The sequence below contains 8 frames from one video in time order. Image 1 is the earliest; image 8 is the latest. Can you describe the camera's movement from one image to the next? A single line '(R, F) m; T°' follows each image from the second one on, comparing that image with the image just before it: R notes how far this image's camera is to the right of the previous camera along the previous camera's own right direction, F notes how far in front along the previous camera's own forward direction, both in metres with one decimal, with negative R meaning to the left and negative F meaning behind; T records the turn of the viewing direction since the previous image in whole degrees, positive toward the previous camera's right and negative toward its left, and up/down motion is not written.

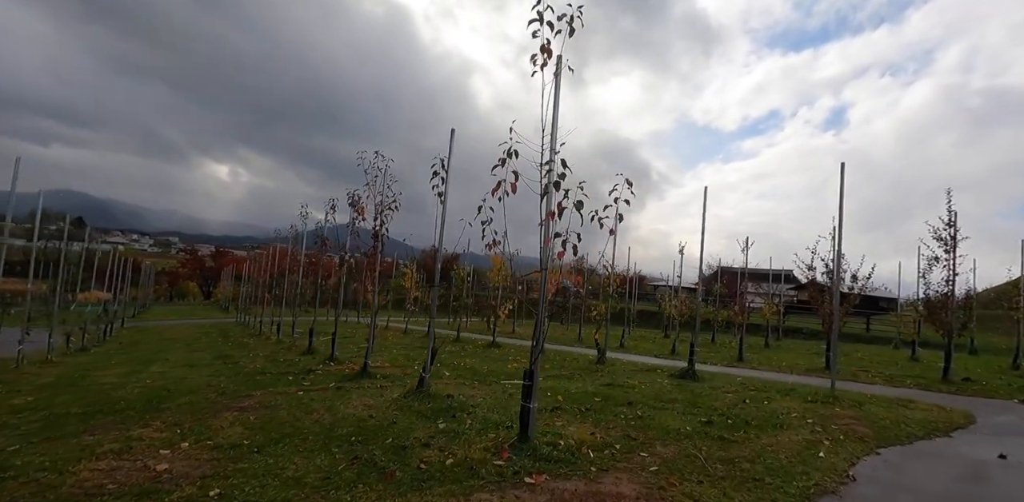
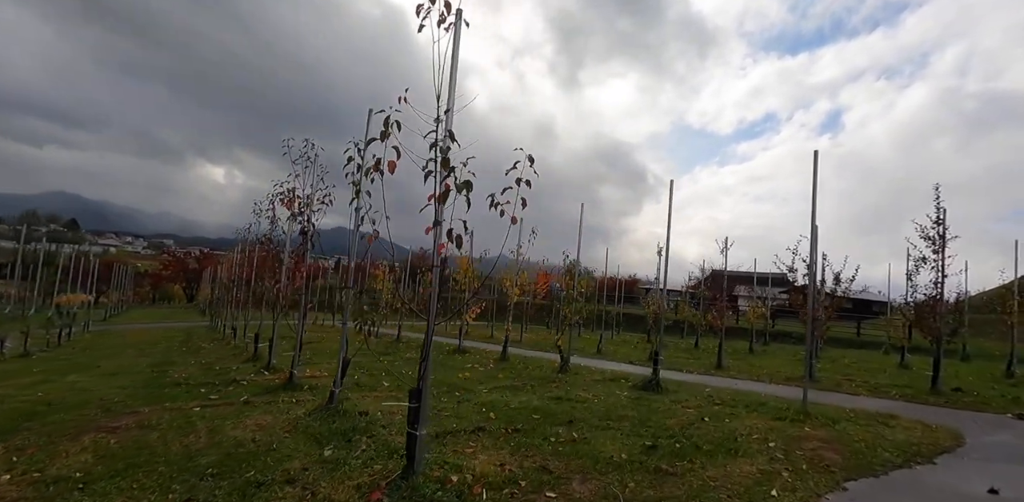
(+1.2, +1.2) m; 0°
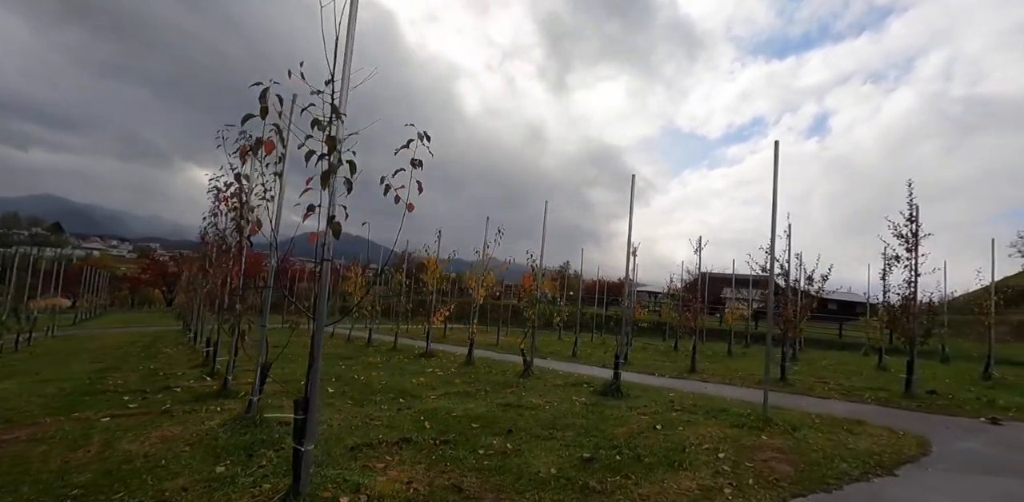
(+0.9, +0.6) m; +1°
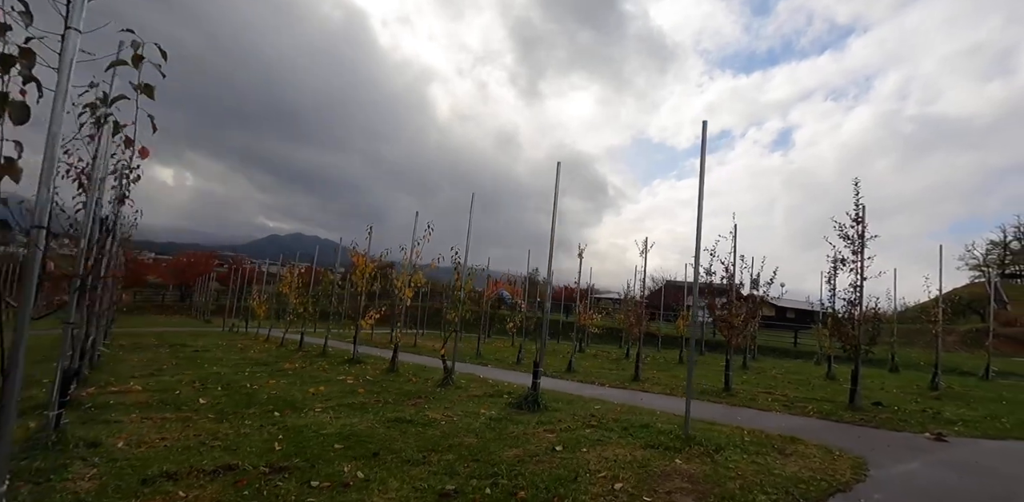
(+1.3, +1.3) m; +3°
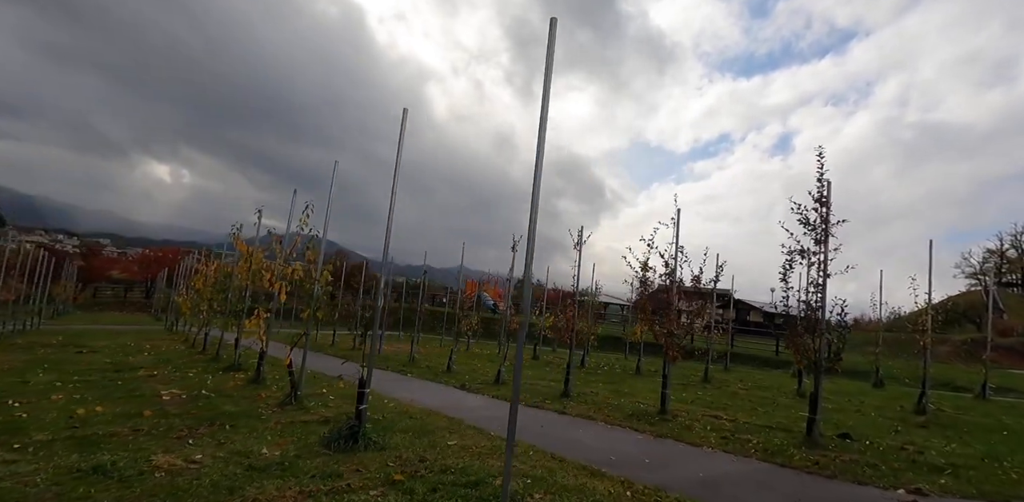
(+2.6, +2.8) m; 0°
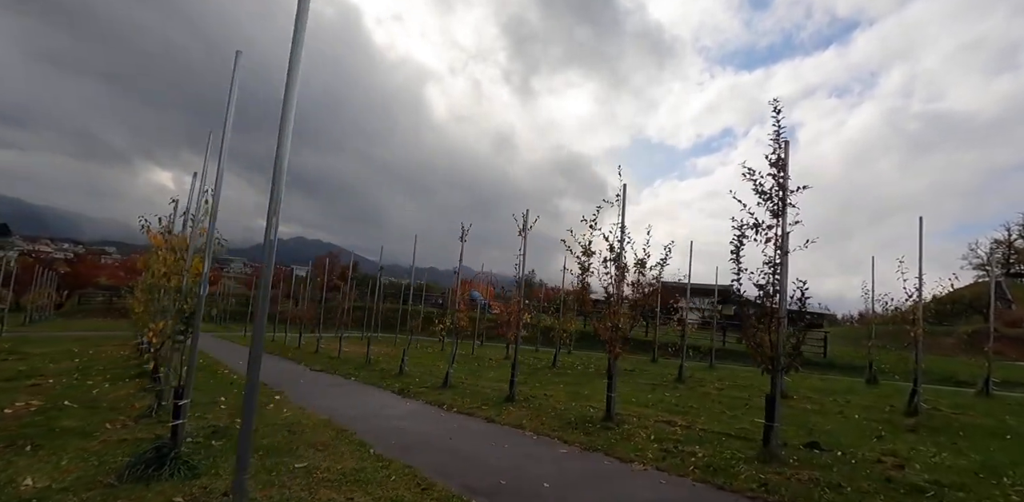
(+1.7, +1.6) m; -1°
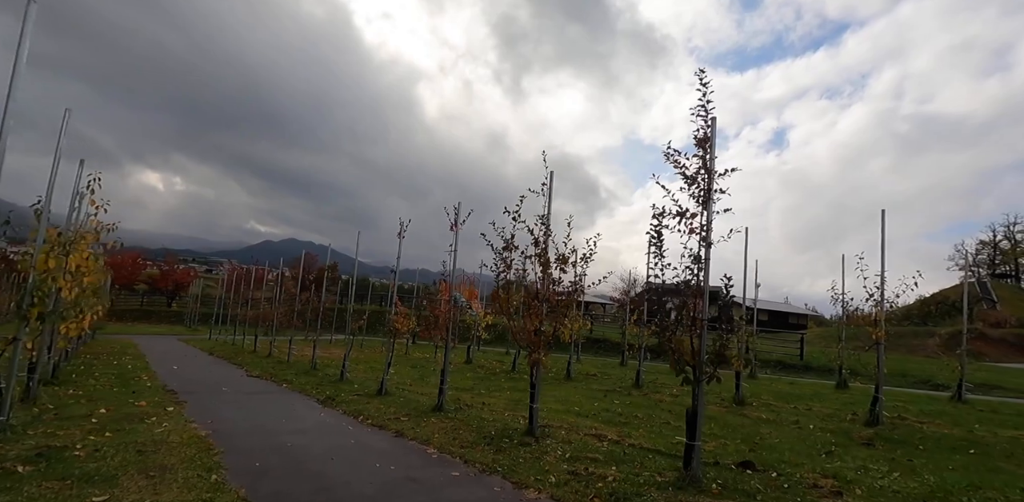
(+1.5, +1.0) m; +1°
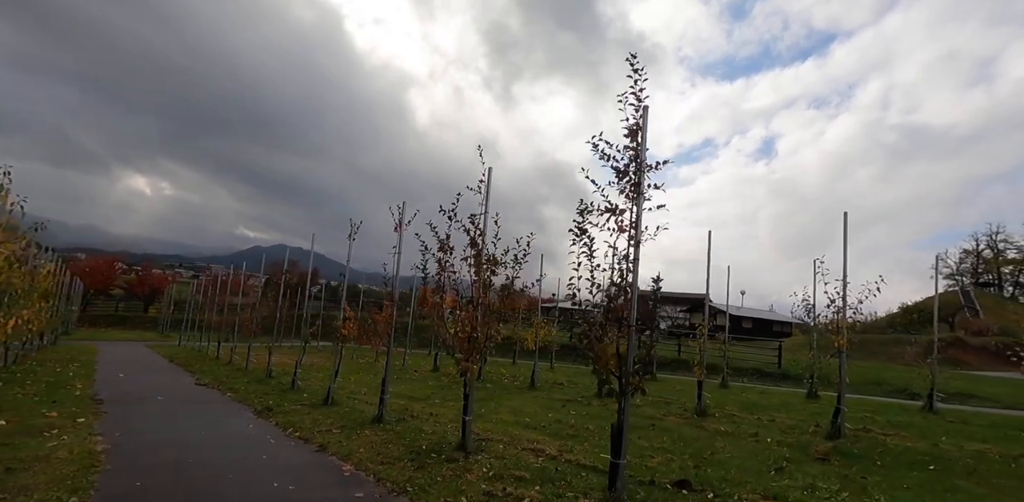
(+1.0, +0.6) m; +1°
